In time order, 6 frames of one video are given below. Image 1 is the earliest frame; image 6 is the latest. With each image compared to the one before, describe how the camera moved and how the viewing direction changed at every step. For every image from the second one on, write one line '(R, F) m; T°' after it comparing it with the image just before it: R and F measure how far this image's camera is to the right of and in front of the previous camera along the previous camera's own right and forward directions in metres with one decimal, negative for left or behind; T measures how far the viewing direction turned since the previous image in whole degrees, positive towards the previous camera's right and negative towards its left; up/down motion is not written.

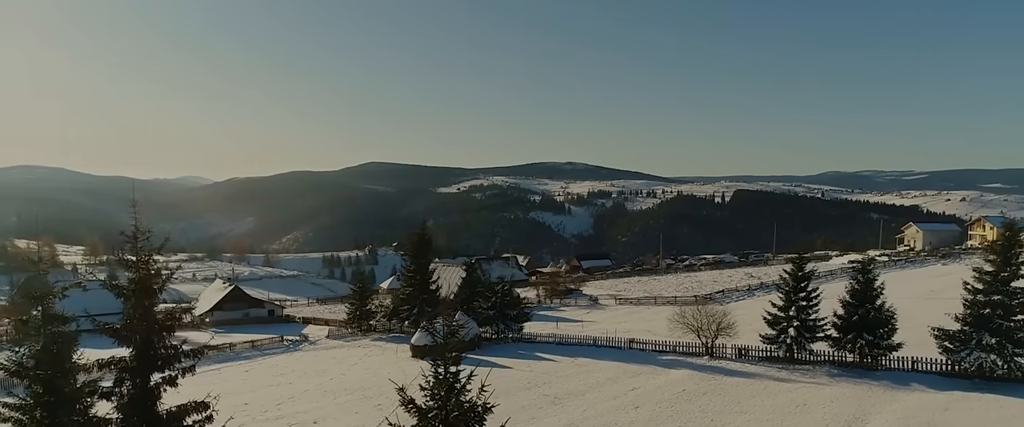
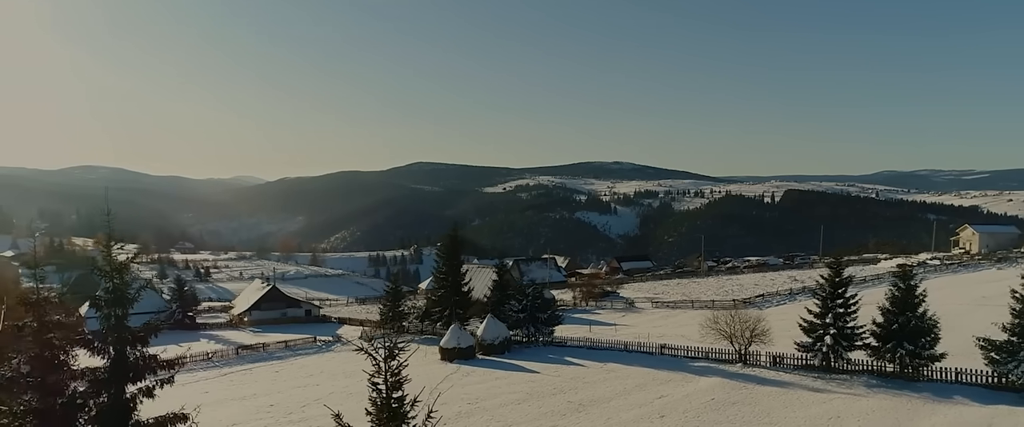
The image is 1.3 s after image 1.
(+0.4, +0.3) m; -3°
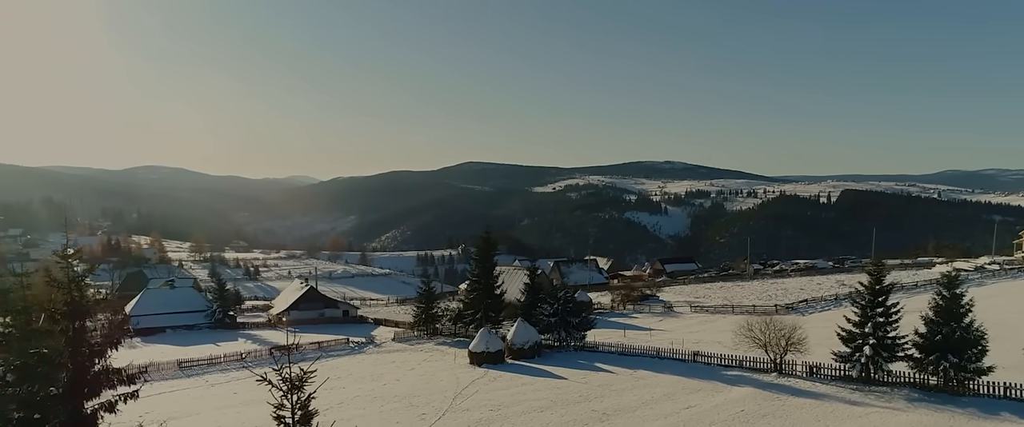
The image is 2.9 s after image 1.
(+0.5, +0.4) m; -3°
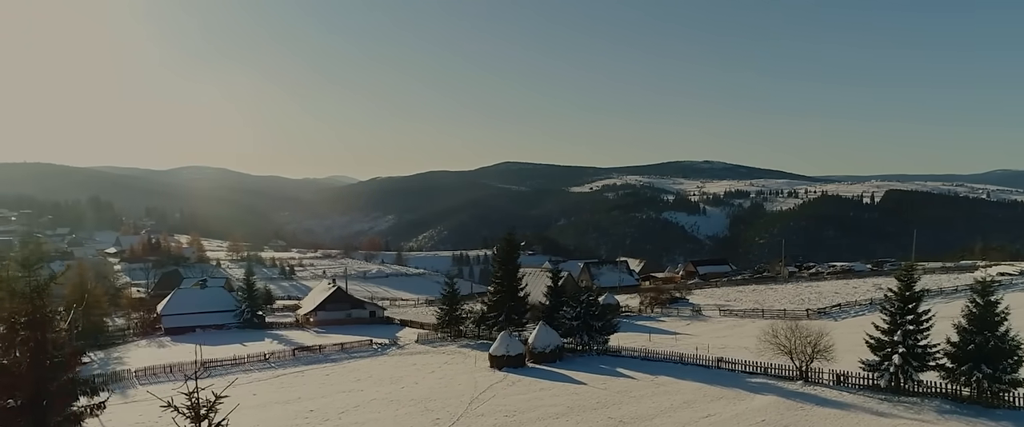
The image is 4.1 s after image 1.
(+0.4, +0.2) m; -2°
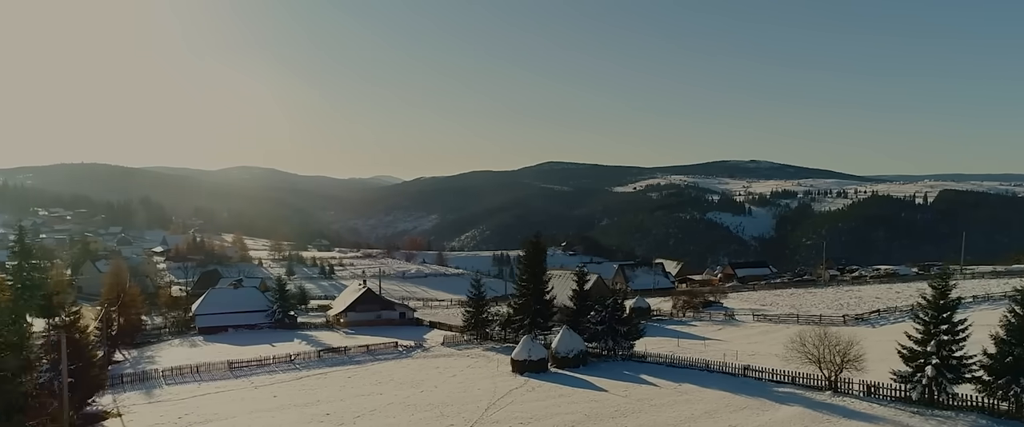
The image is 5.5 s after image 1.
(+0.5, +0.3) m; -2°
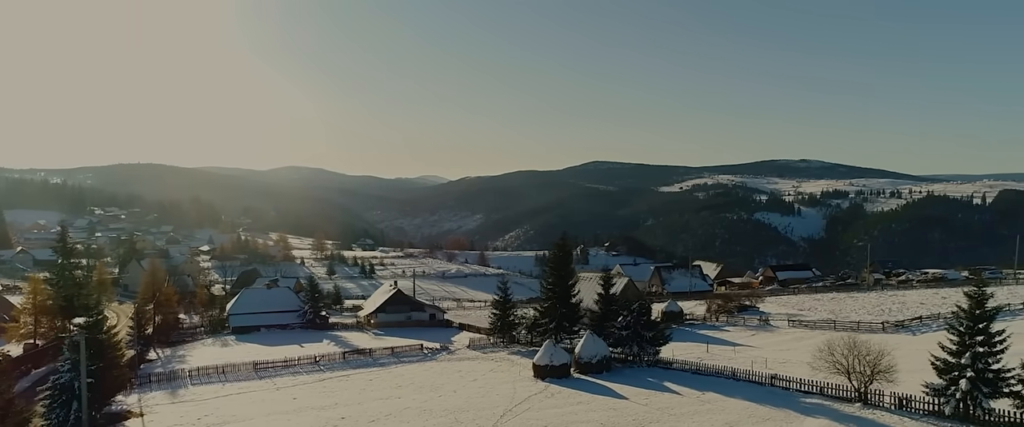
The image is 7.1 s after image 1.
(+0.6, +0.1) m; -2°
